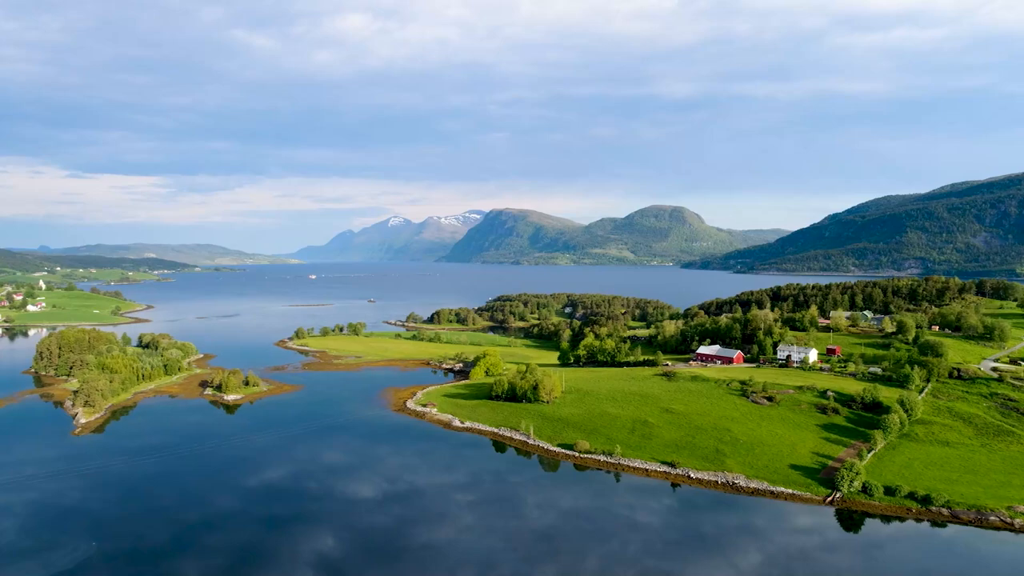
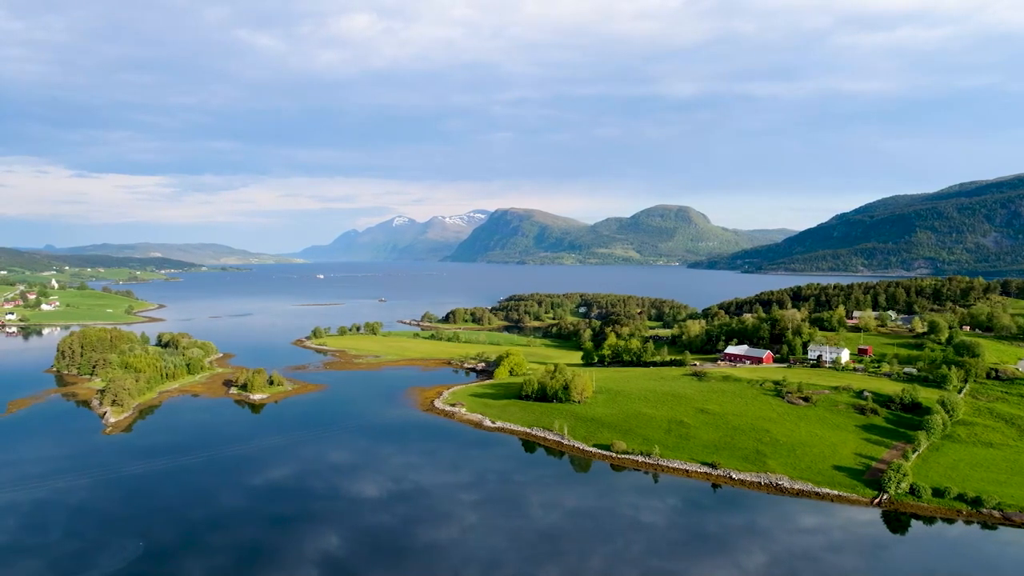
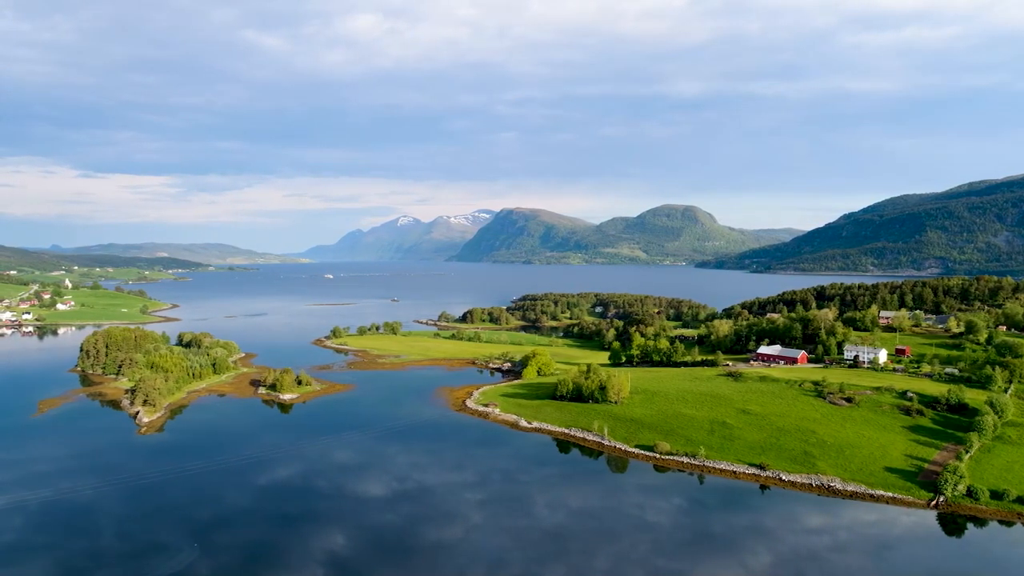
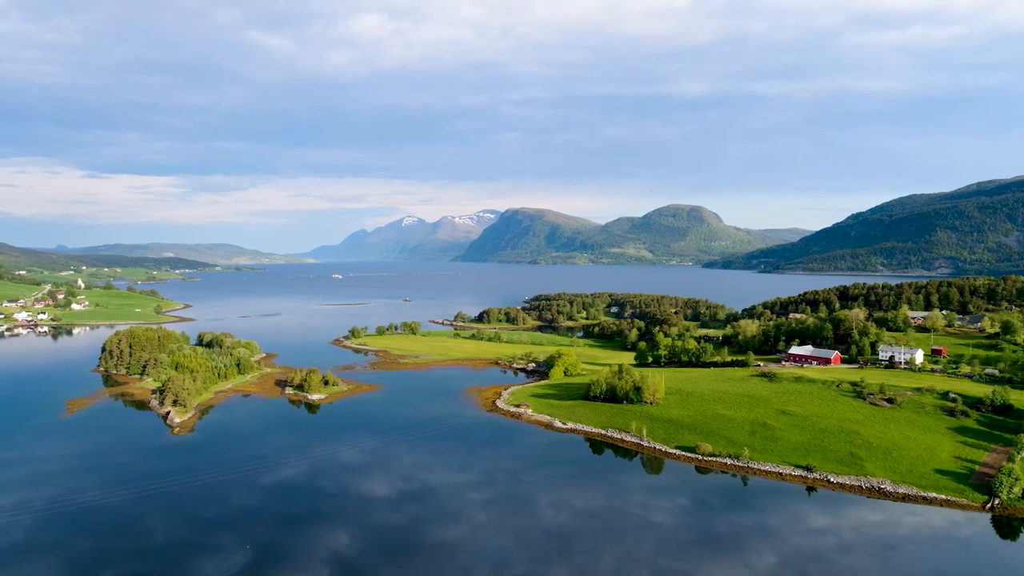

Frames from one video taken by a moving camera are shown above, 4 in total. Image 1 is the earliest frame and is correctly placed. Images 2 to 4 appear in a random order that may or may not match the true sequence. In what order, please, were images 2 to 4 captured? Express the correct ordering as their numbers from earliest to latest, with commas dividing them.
2, 3, 4
